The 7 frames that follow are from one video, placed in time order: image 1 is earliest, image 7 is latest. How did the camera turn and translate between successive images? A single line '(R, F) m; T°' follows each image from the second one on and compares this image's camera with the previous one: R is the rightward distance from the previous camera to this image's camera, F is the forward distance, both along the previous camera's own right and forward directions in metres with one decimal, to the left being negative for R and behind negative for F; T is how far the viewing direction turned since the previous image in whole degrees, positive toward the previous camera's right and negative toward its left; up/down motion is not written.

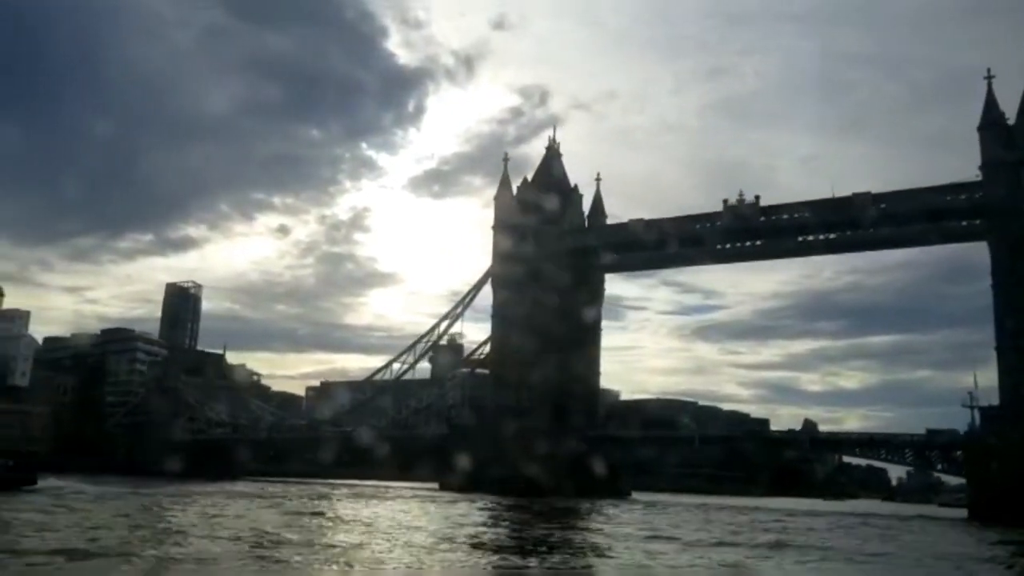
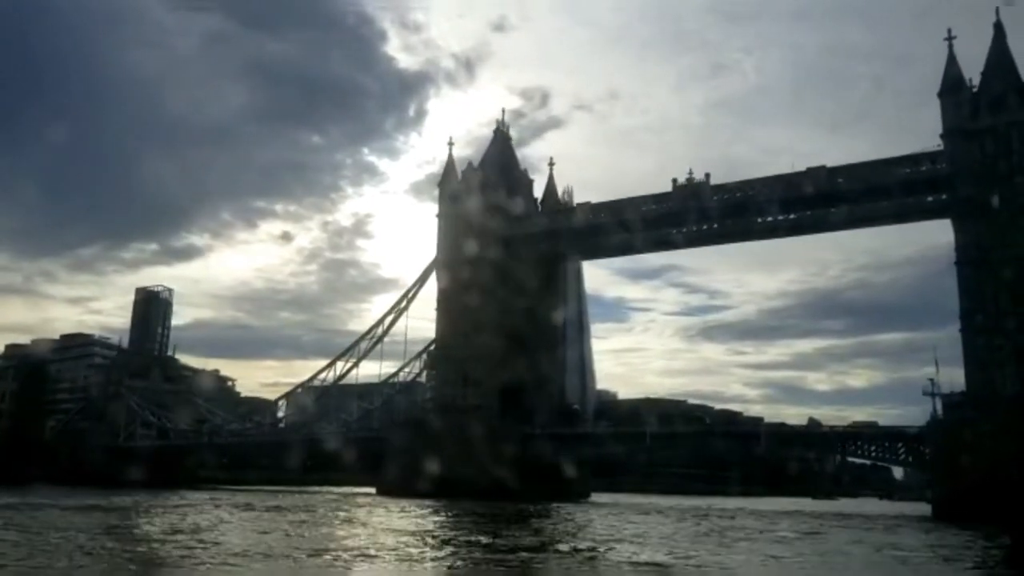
(+2.1, +1.9) m; -1°
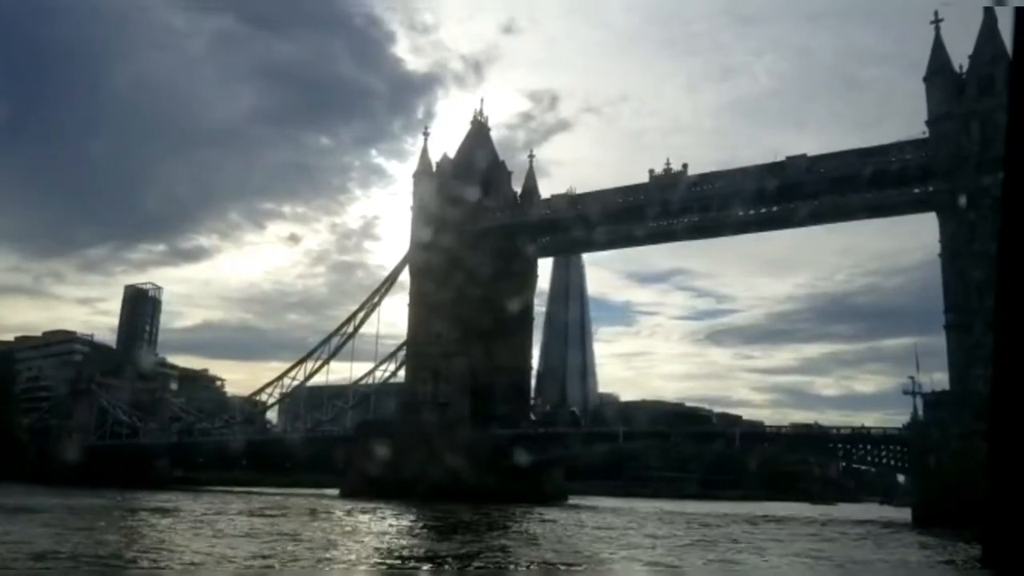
(+1.1, +1.0) m; -1°
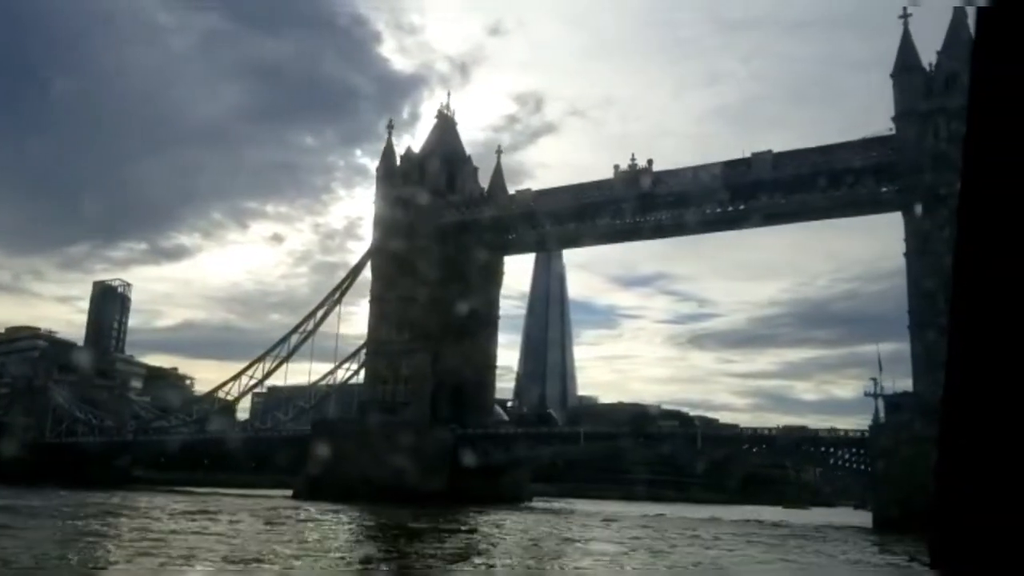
(+0.7, +0.6) m; +1°
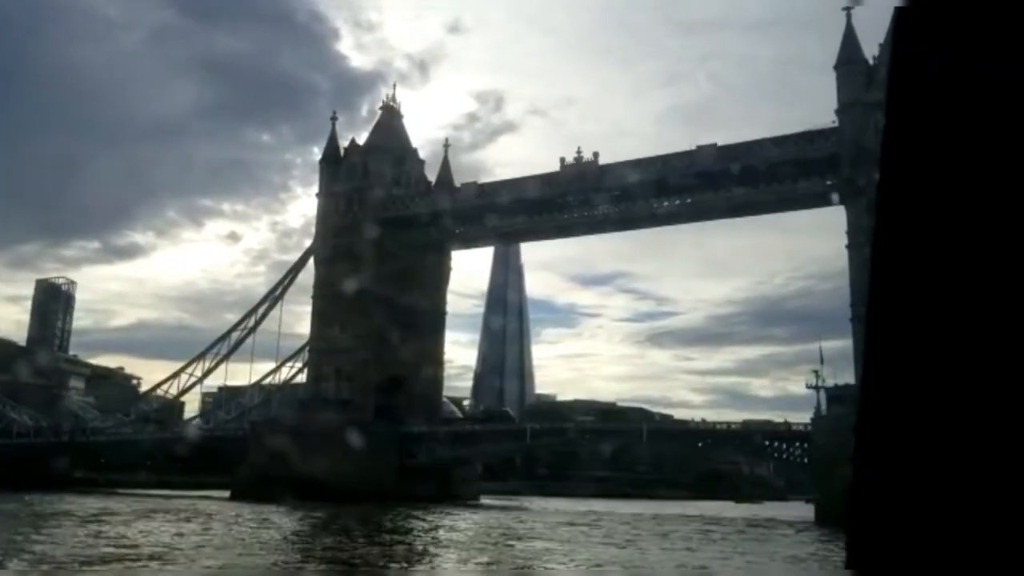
(+0.4, +0.4) m; +2°
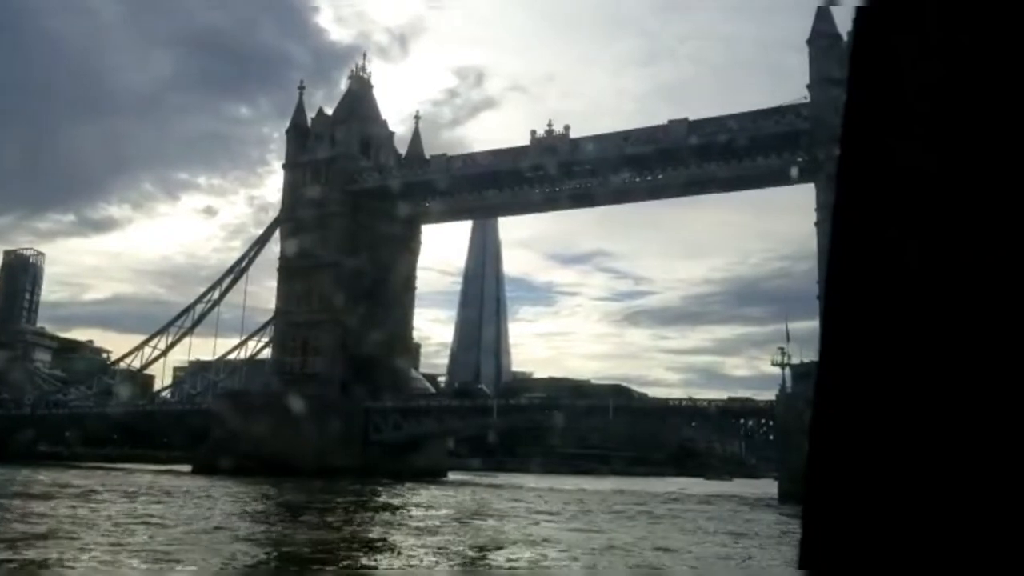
(+0.3, +0.3) m; +1°
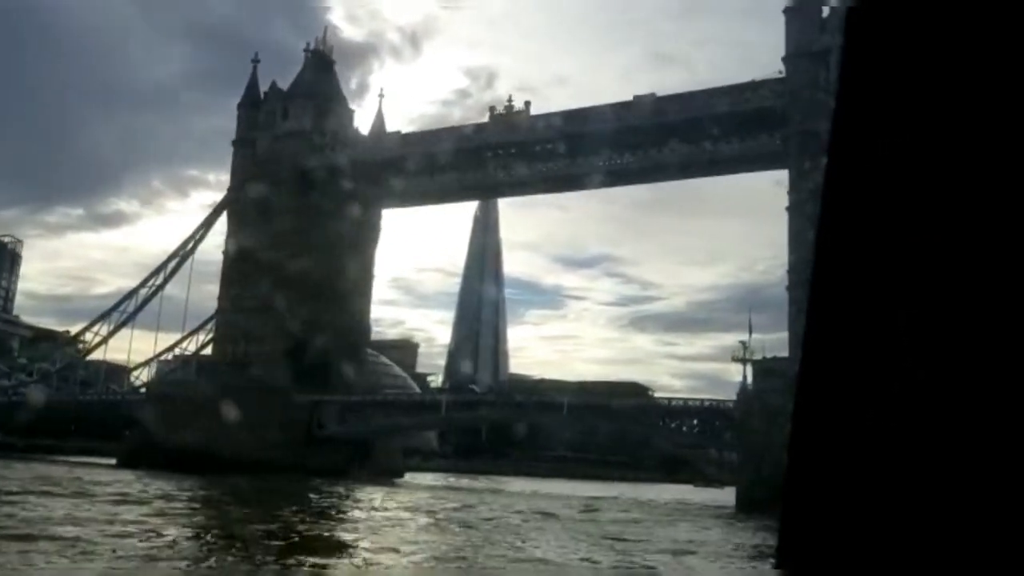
(+1.4, +1.7) m; -1°
